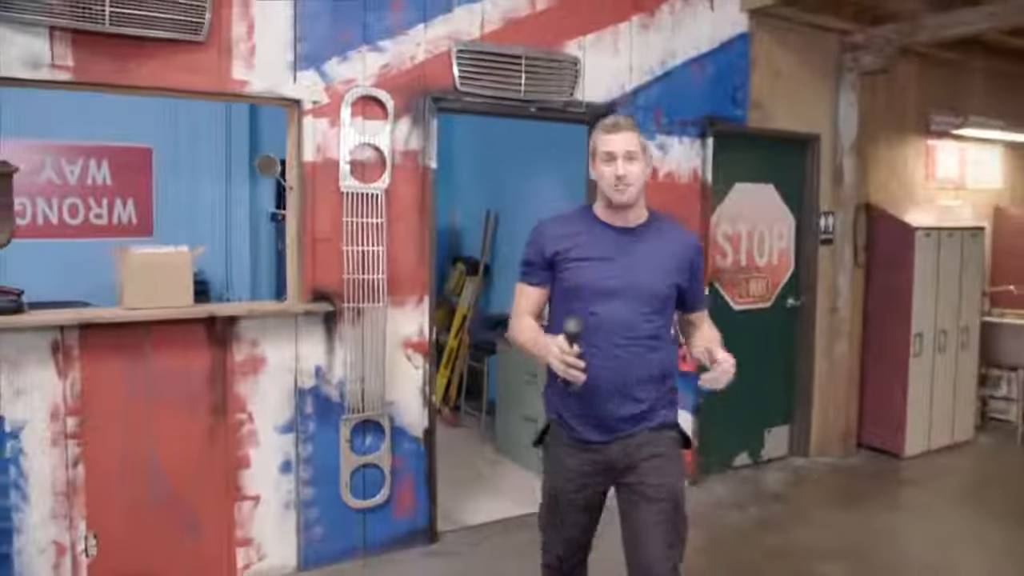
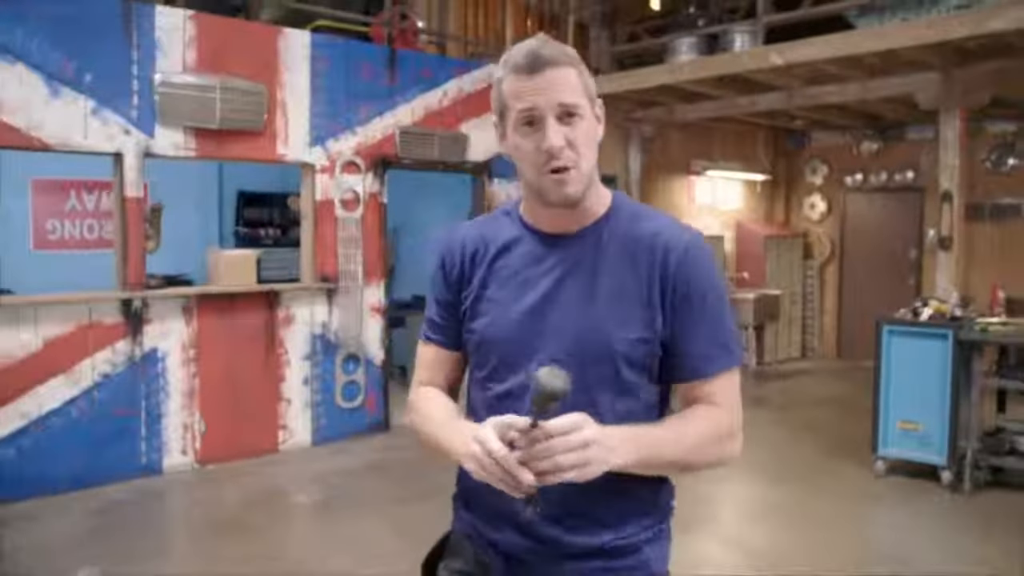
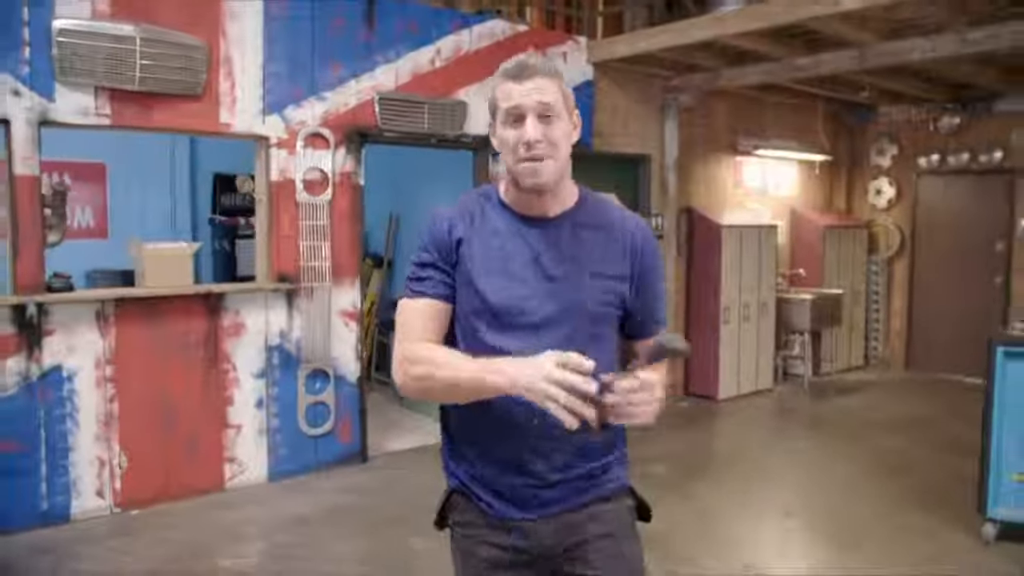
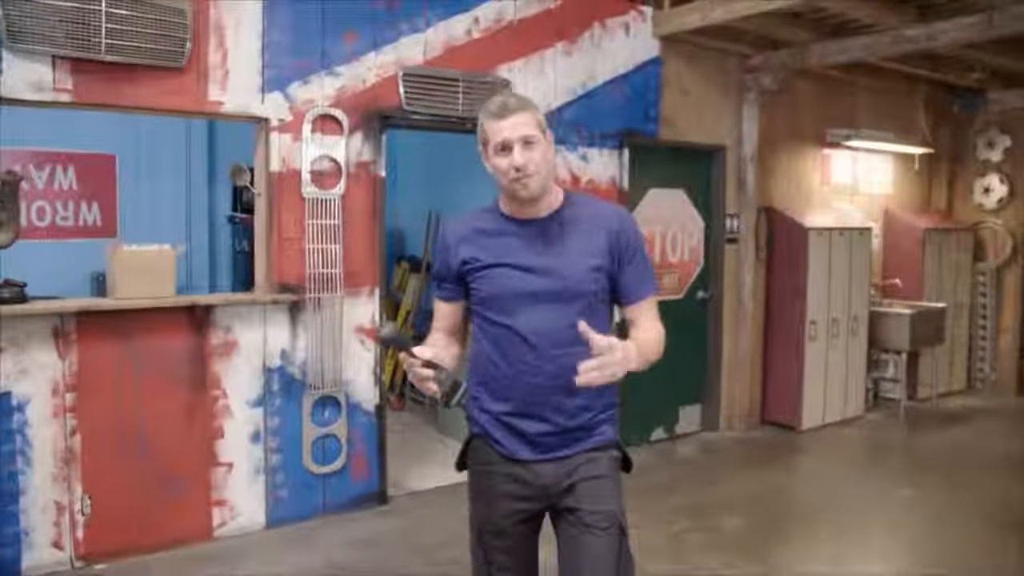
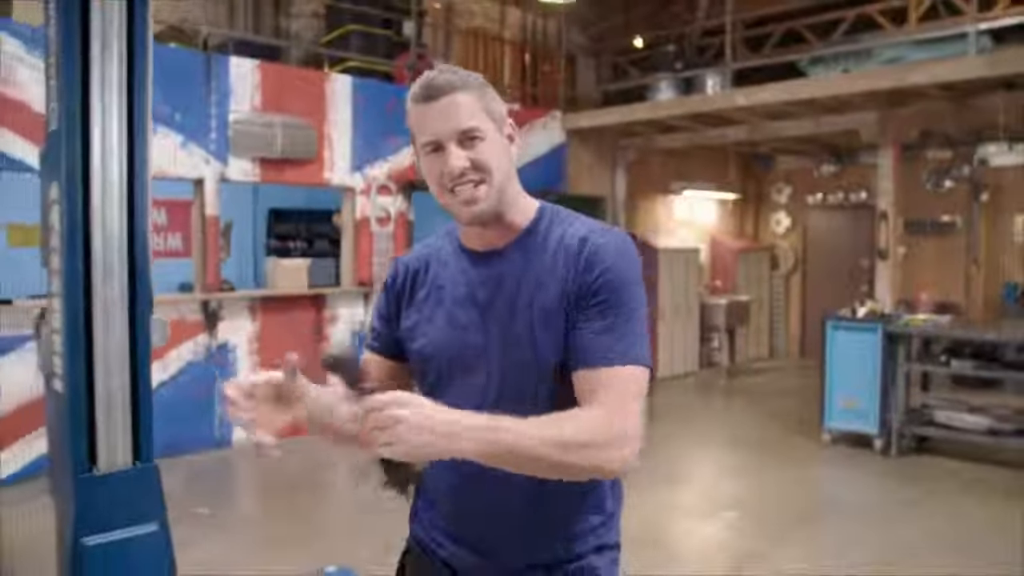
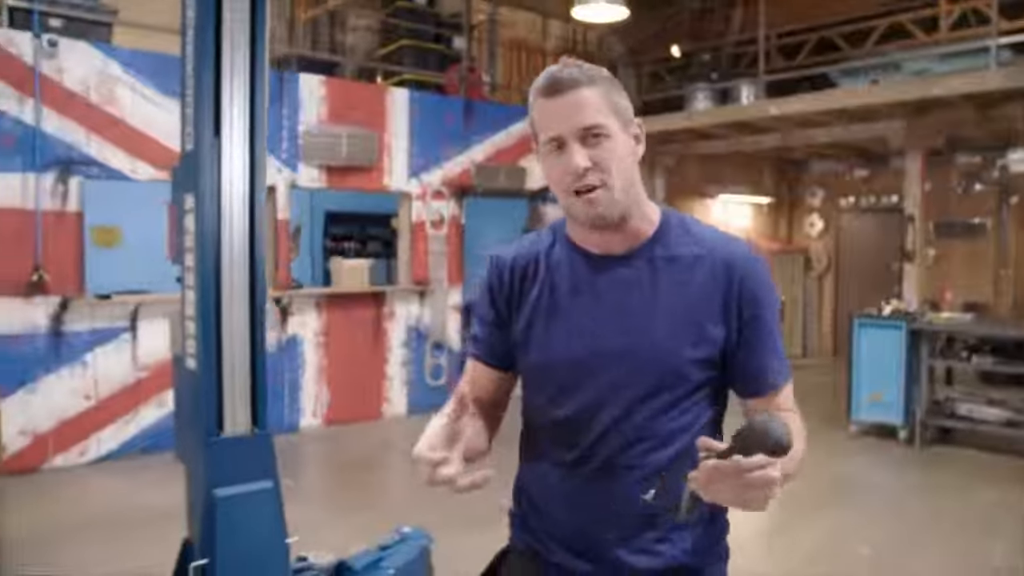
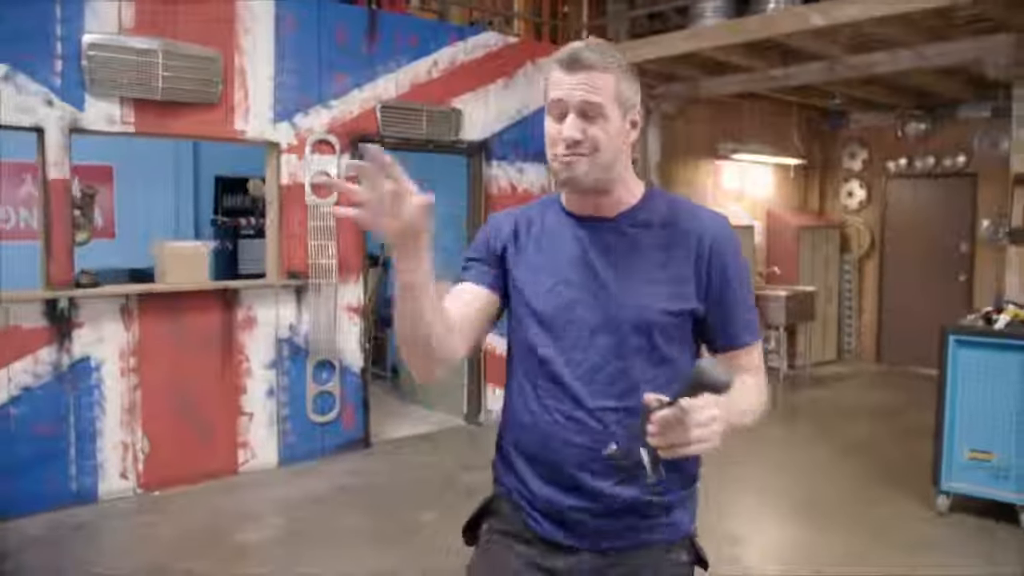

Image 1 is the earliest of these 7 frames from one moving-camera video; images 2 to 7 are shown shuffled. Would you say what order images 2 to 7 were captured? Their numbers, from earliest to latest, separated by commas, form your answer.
4, 3, 7, 2, 5, 6
